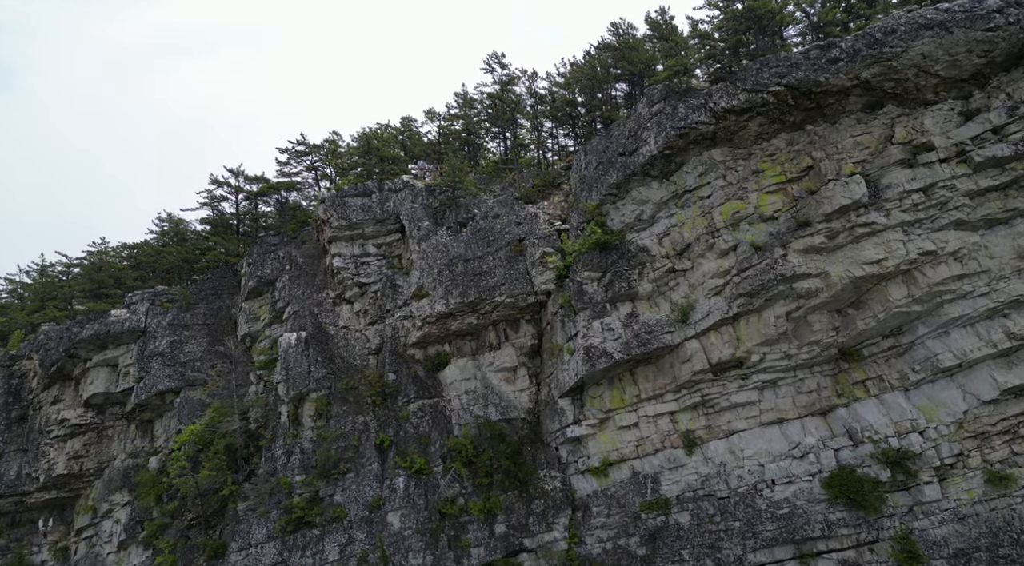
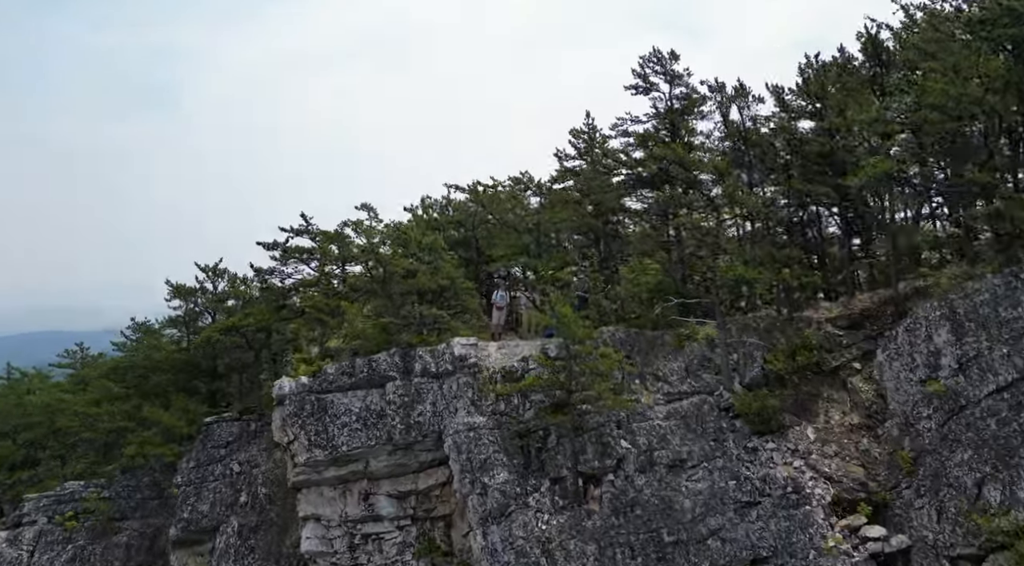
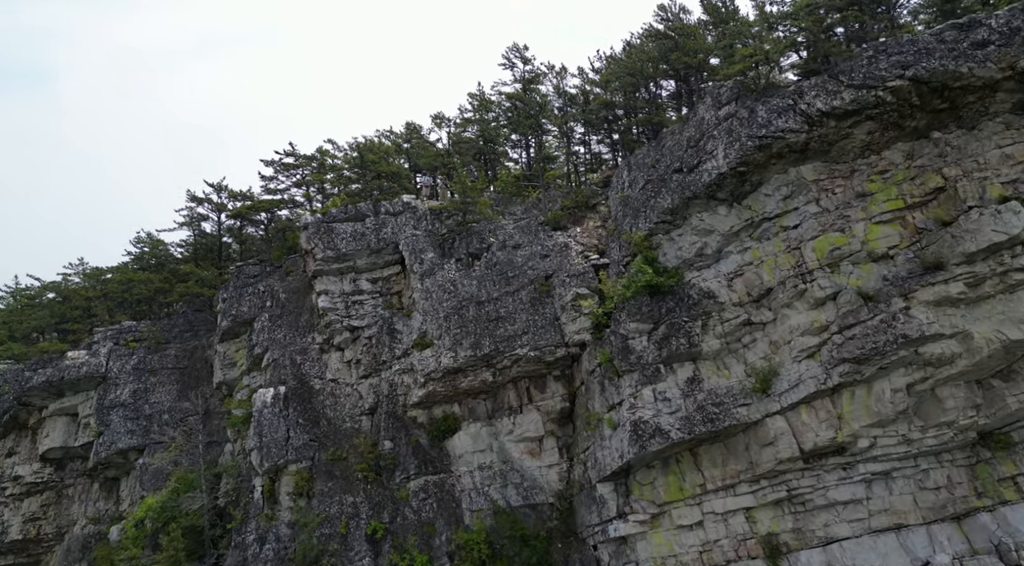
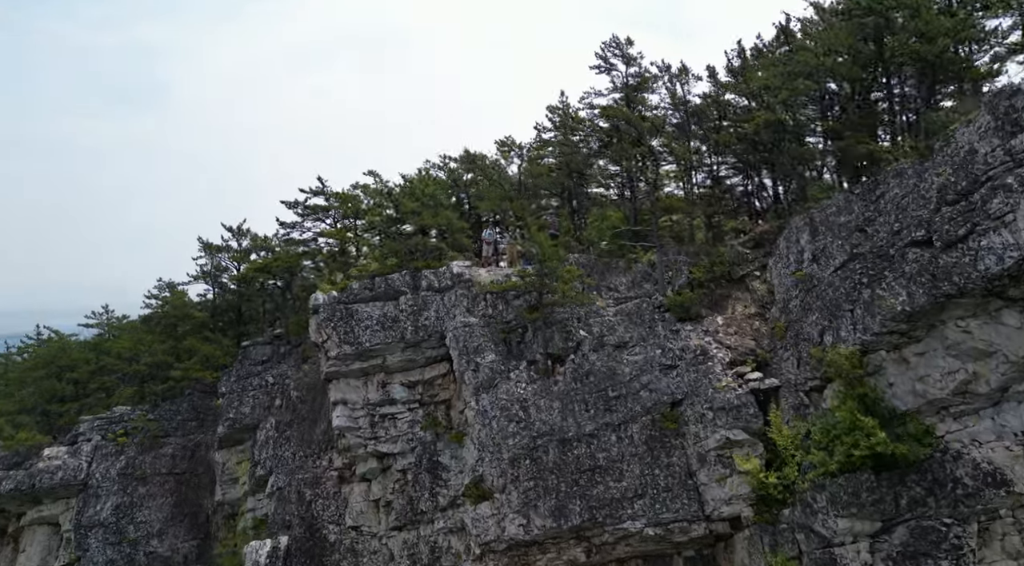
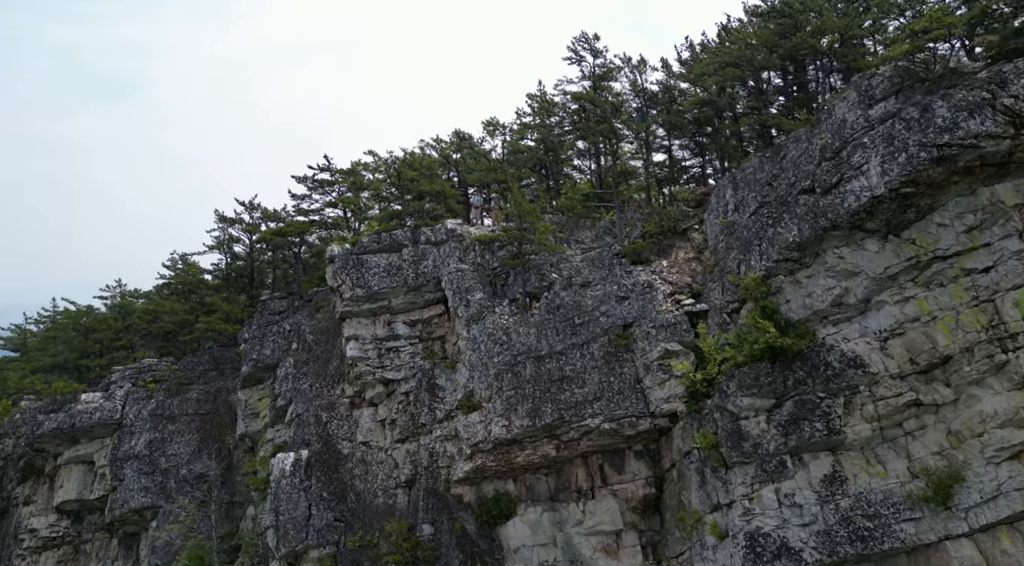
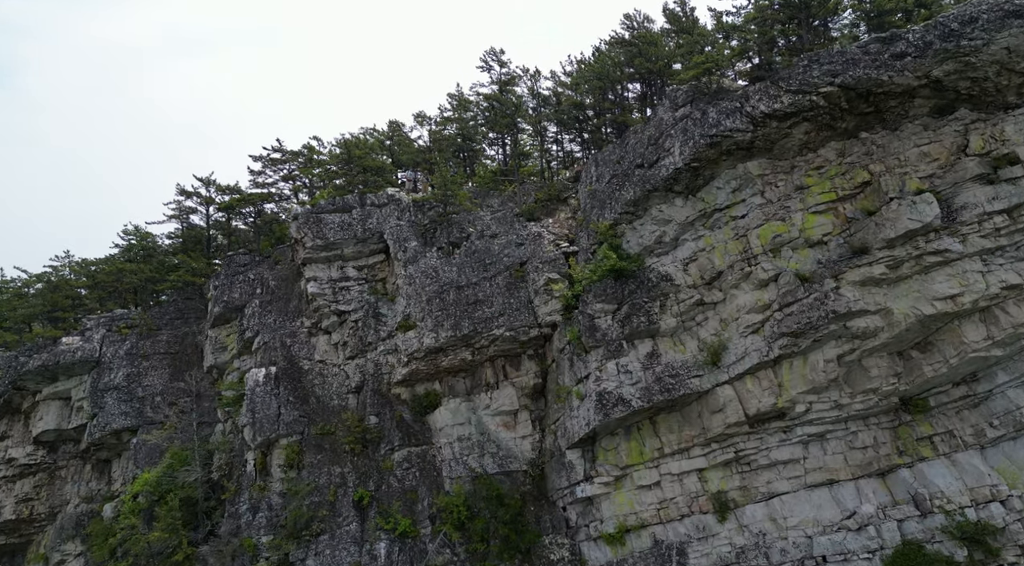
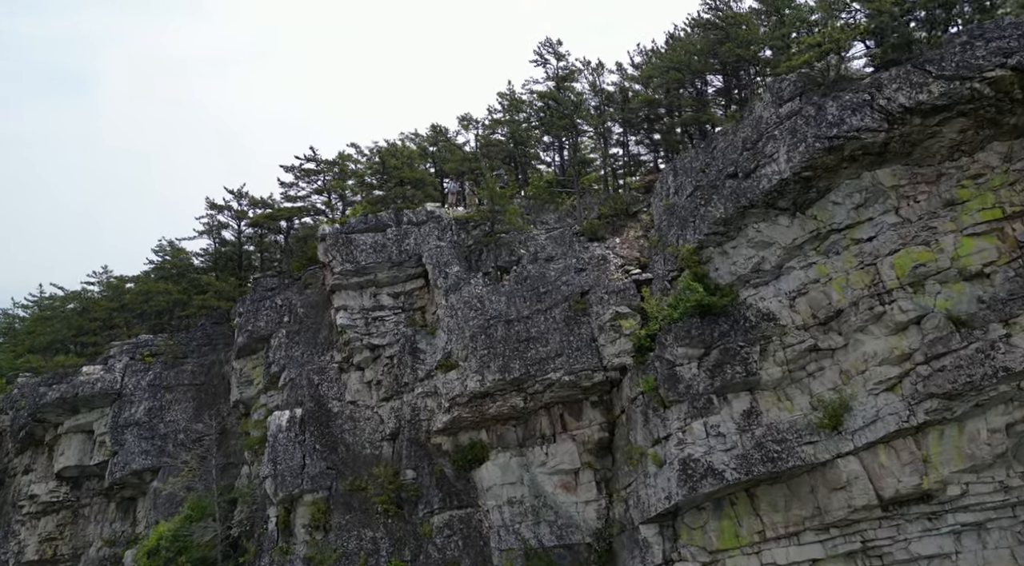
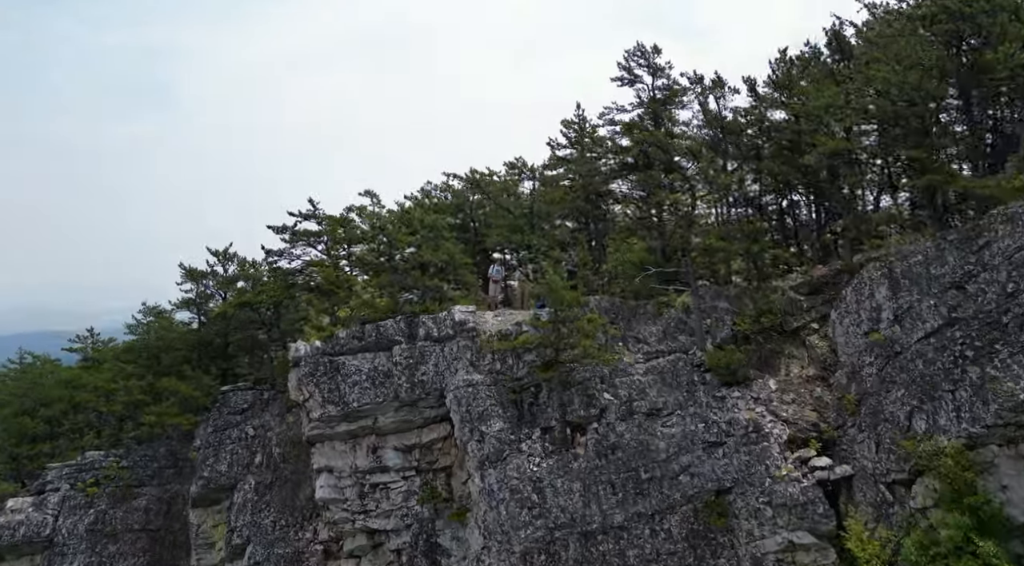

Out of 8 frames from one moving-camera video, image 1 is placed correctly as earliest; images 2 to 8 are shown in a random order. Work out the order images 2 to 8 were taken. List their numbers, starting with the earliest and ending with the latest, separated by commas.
6, 3, 7, 5, 4, 8, 2
